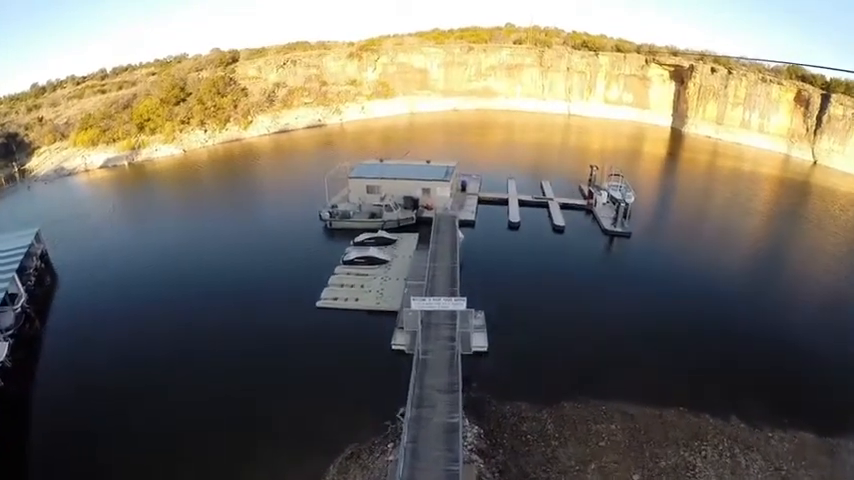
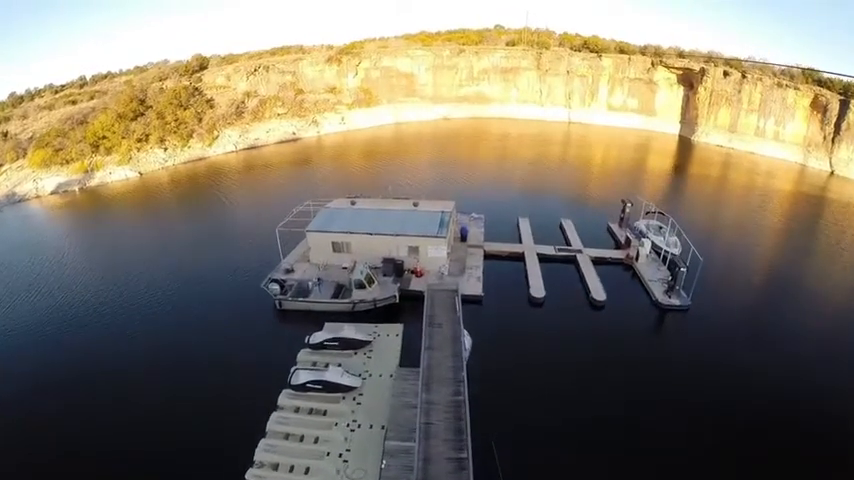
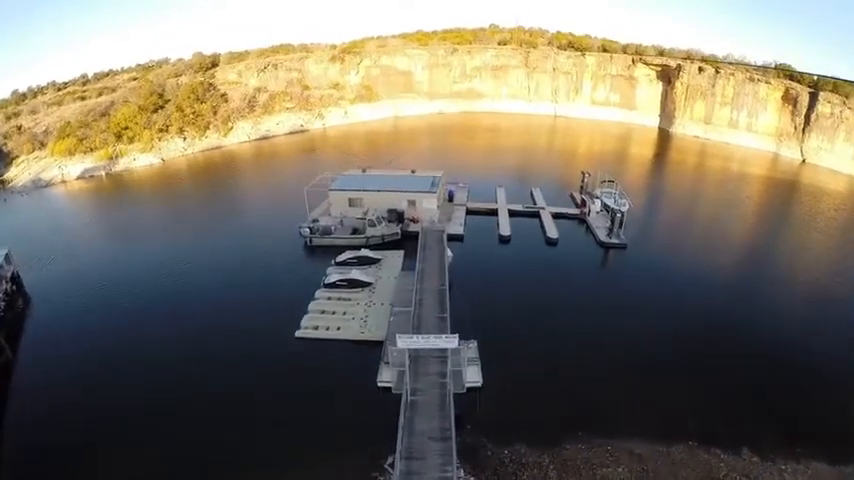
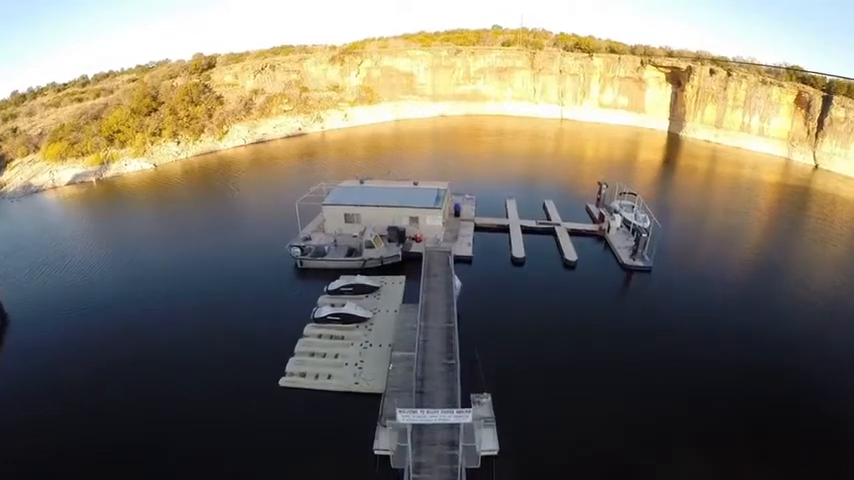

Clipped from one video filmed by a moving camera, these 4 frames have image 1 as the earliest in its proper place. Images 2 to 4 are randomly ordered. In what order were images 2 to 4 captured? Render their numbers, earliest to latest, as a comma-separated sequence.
3, 4, 2
